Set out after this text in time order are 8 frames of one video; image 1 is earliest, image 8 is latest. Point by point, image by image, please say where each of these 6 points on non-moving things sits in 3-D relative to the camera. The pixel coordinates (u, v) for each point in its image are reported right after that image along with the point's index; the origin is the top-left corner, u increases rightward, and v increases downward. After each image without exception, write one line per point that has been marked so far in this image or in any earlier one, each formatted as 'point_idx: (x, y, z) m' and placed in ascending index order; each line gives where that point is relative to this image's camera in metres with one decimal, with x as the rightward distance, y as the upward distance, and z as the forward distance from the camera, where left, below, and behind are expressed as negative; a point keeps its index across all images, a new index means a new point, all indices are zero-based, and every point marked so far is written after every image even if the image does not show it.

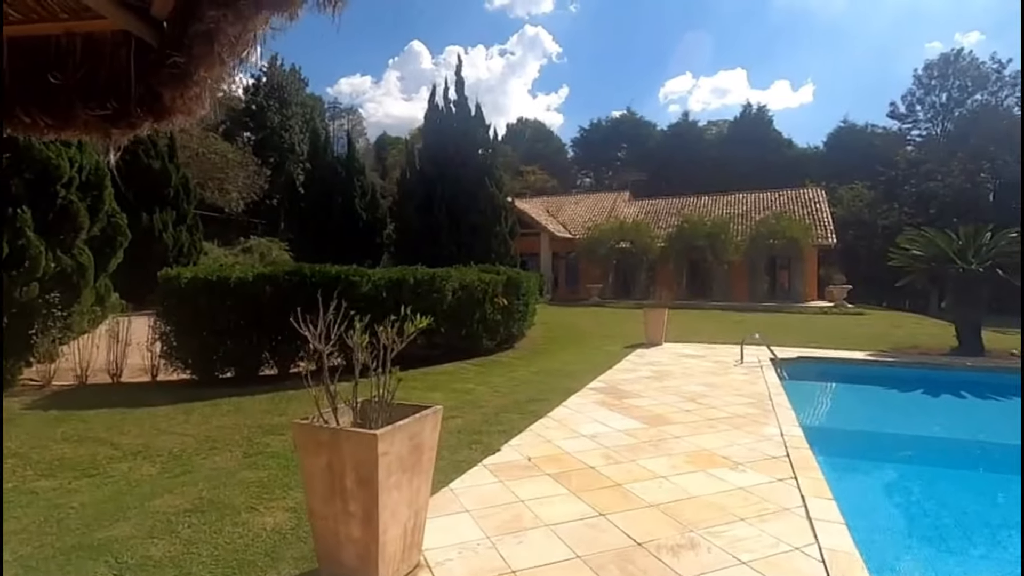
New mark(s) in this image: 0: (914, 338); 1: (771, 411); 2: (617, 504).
0: (+11.3, -1.4, +15.3) m
1: (+3.4, -1.6, +7.1) m
2: (+0.8, -1.7, +4.1) m
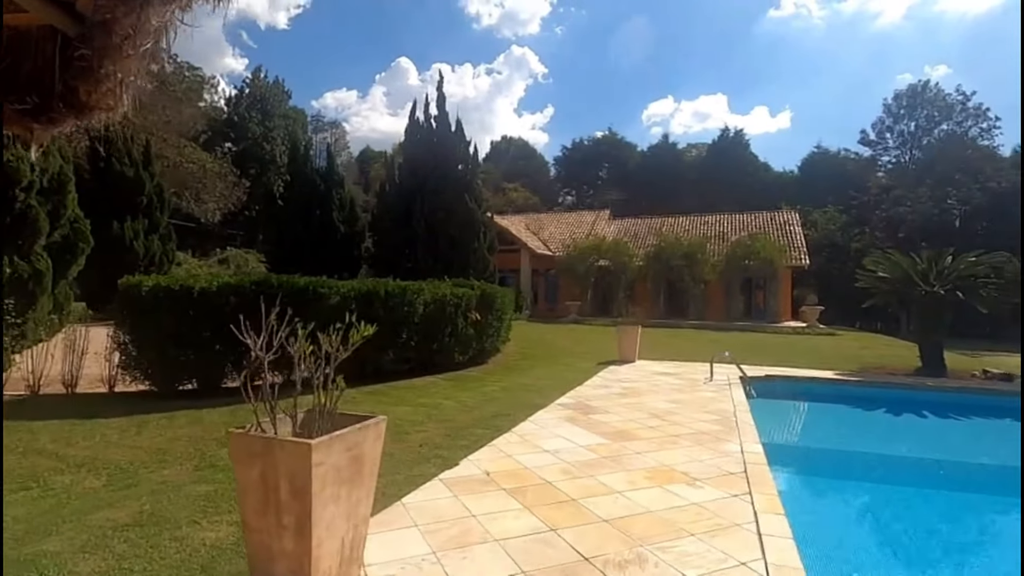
0: (+10.6, -2.1, +15.6) m
1: (+2.9, -1.9, +7.1) m
2: (+0.4, -1.8, +4.1) m
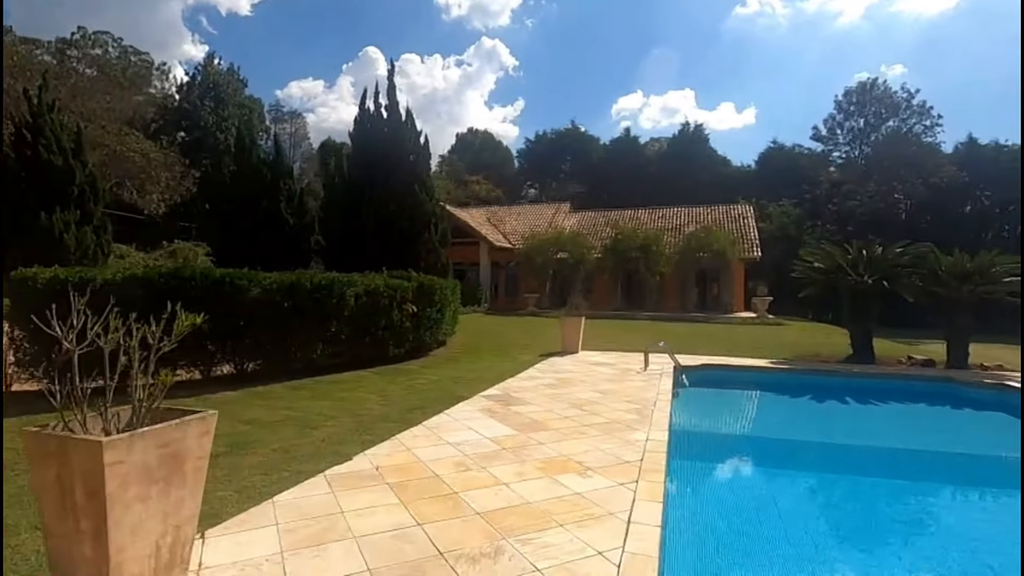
0: (+9.0, -1.8, +16.0) m
1: (+1.8, -1.7, +7.1) m
2: (-0.5, -1.7, +4.0) m
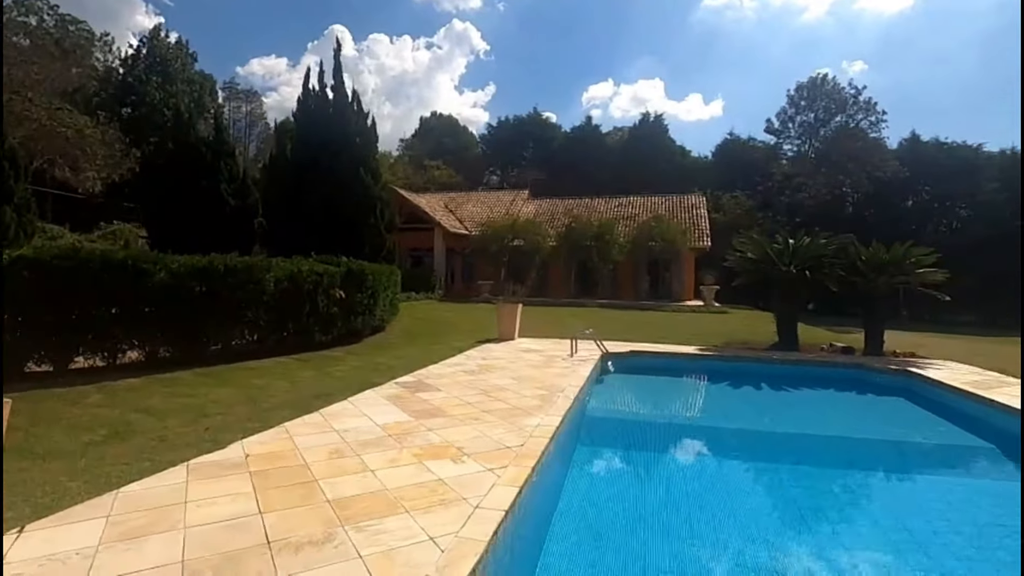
0: (+7.1, -1.4, +16.4) m
1: (+0.5, -1.6, +7.2) m
2: (-1.6, -1.6, +3.9) m
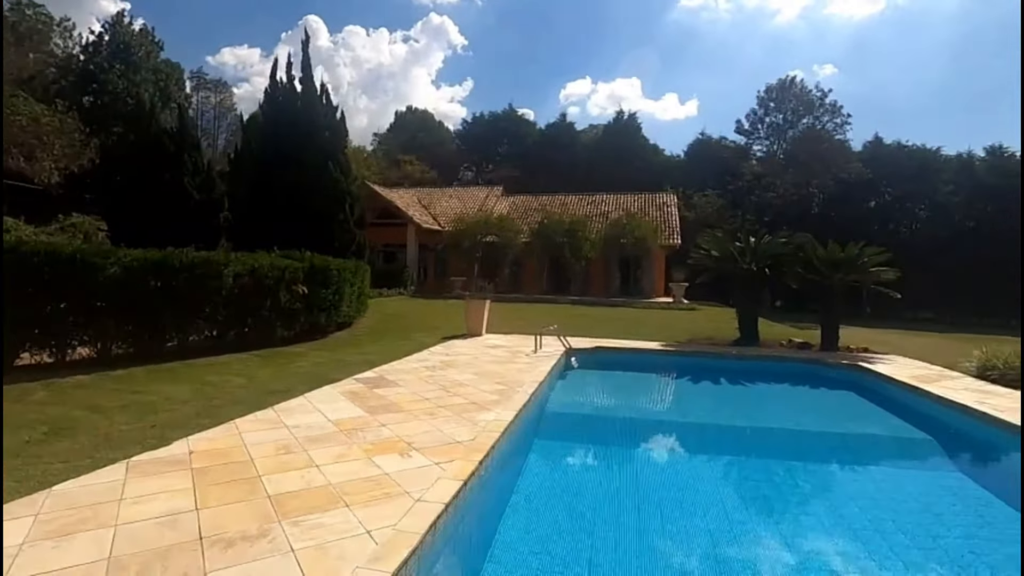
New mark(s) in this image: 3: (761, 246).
0: (+6.2, -1.3, +16.8) m
1: (0.0, -1.5, +7.3) m
2: (-2.1, -1.5, +3.9) m
3: (+6.6, +1.1, +14.1) m
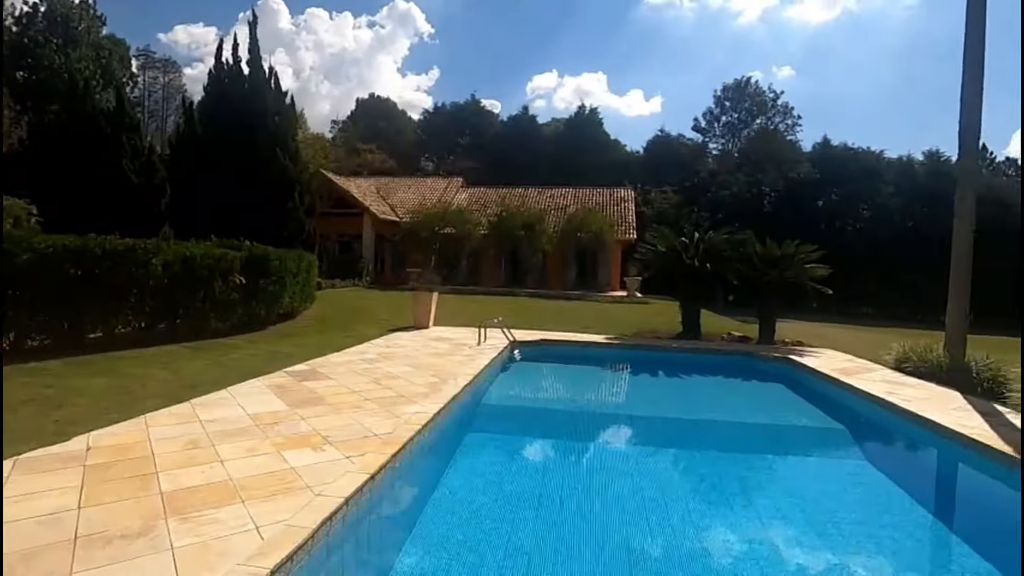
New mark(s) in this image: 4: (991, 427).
0: (+4.6, -1.2, +17.2) m
1: (-1.0, -1.4, +7.2) m
2: (-2.8, -1.4, +3.7) m
3: (+5.2, +1.2, +14.5) m
4: (+6.0, -1.8, +6.8) m
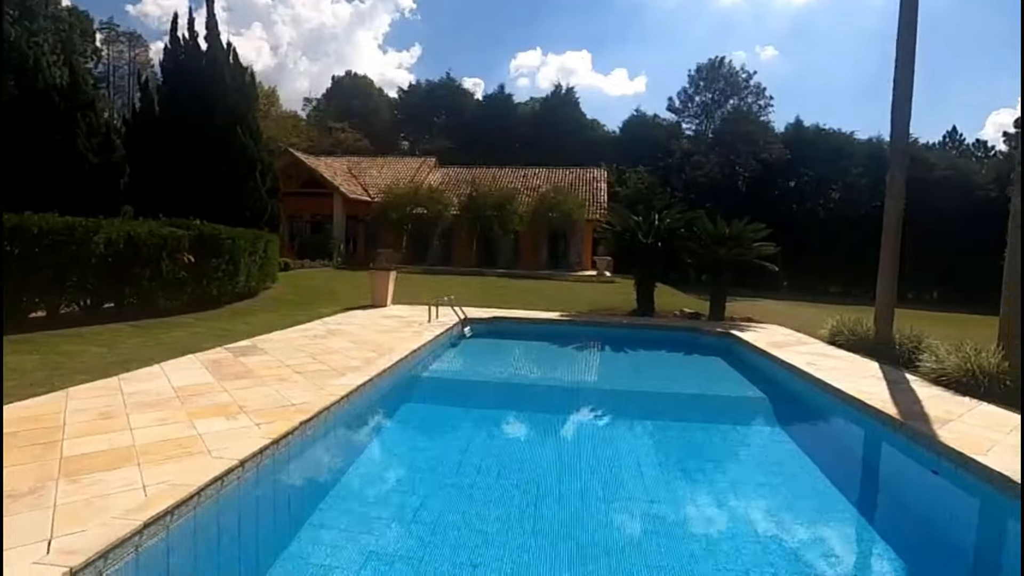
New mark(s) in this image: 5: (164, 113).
0: (+3.3, -0.5, +17.5) m
1: (-1.9, -1.1, +7.4) m
2: (-3.6, -1.3, +3.9) m
3: (+4.0, +1.9, +14.8) m
4: (+5.1, -1.4, +7.2) m
5: (-12.9, +6.6, +19.7) m
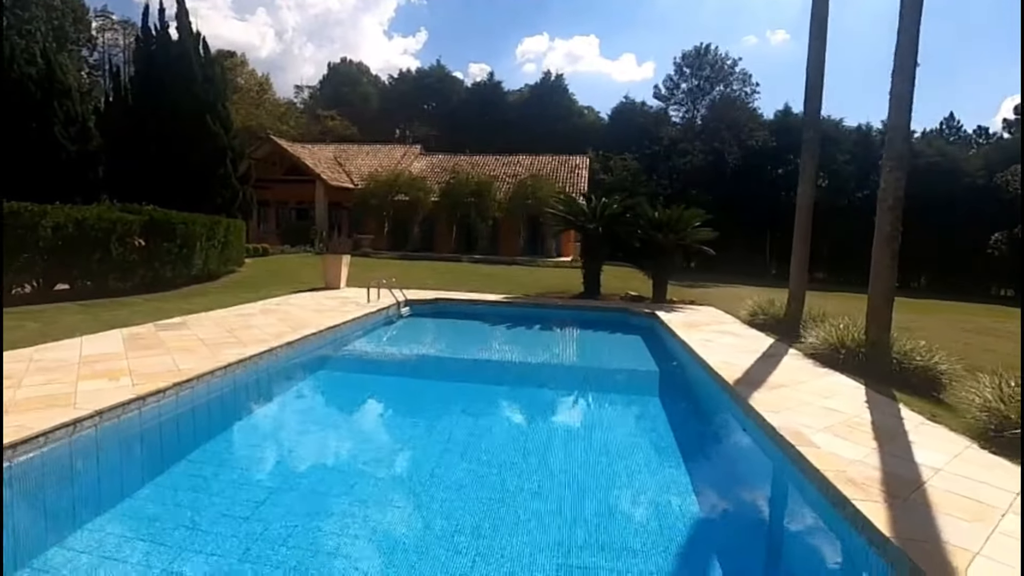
0: (+1.9, +0.1, +18.1) m
1: (-3.5, -0.8, +8.1) m
2: (-5.2, -1.0, +4.5) m
3: (+2.6, +2.3, +15.3) m
4: (+3.5, -1.1, +7.8) m
5: (-14.3, +7.2, +20.2) m
